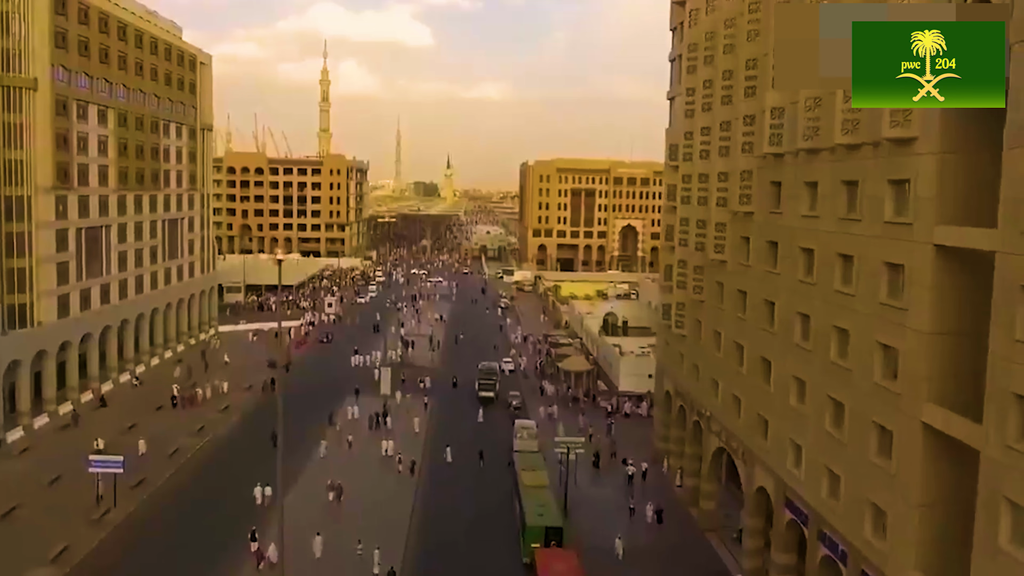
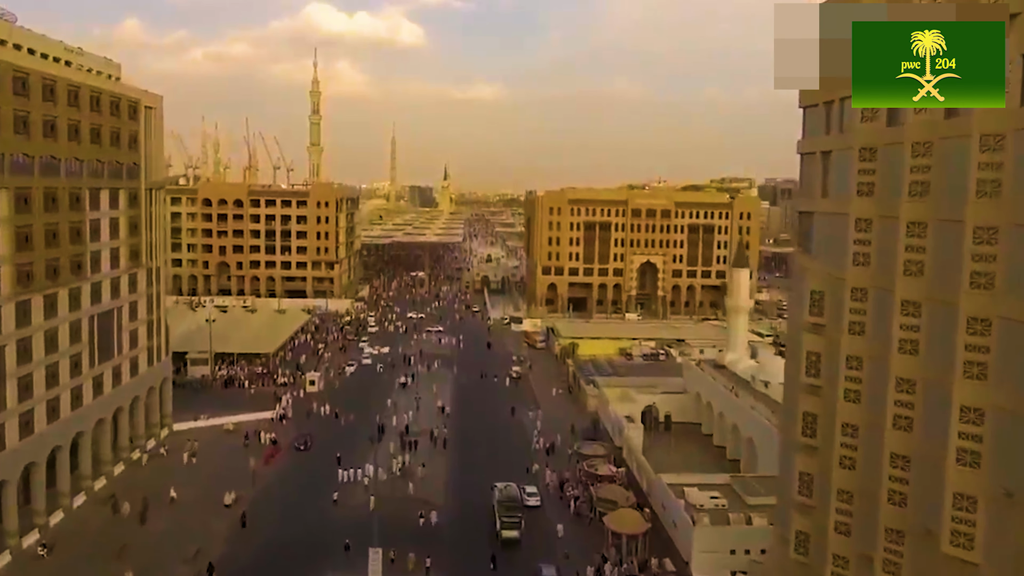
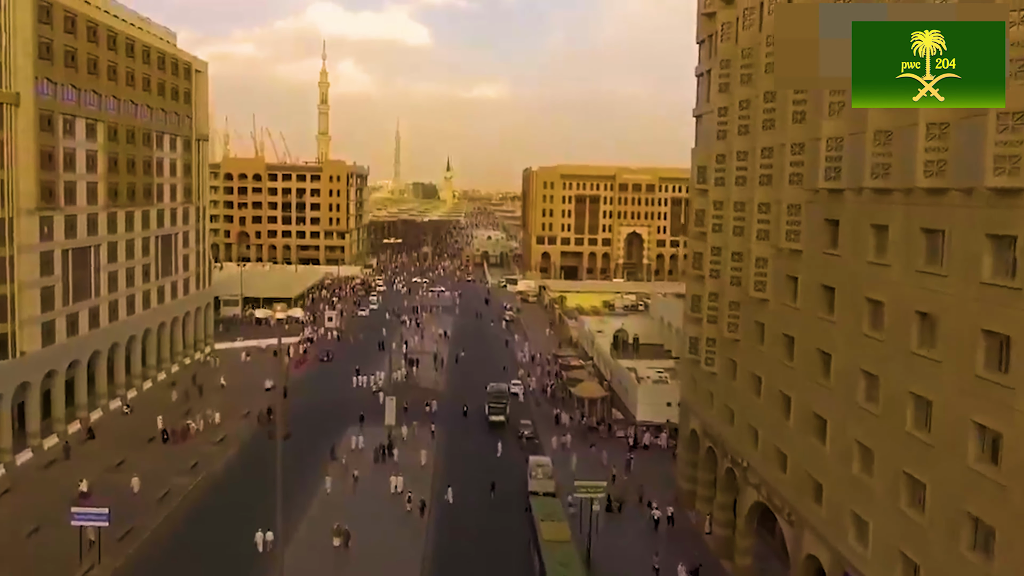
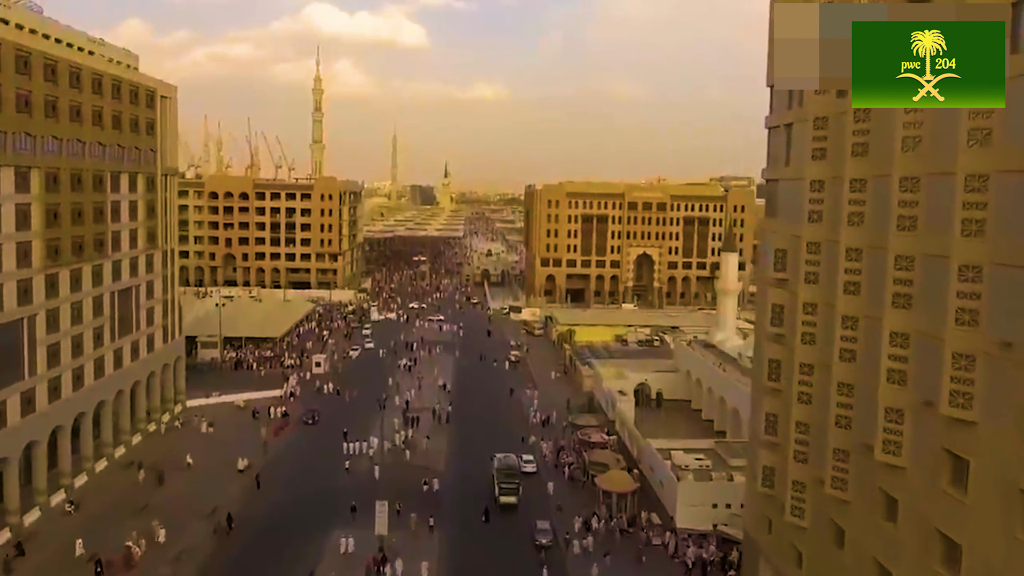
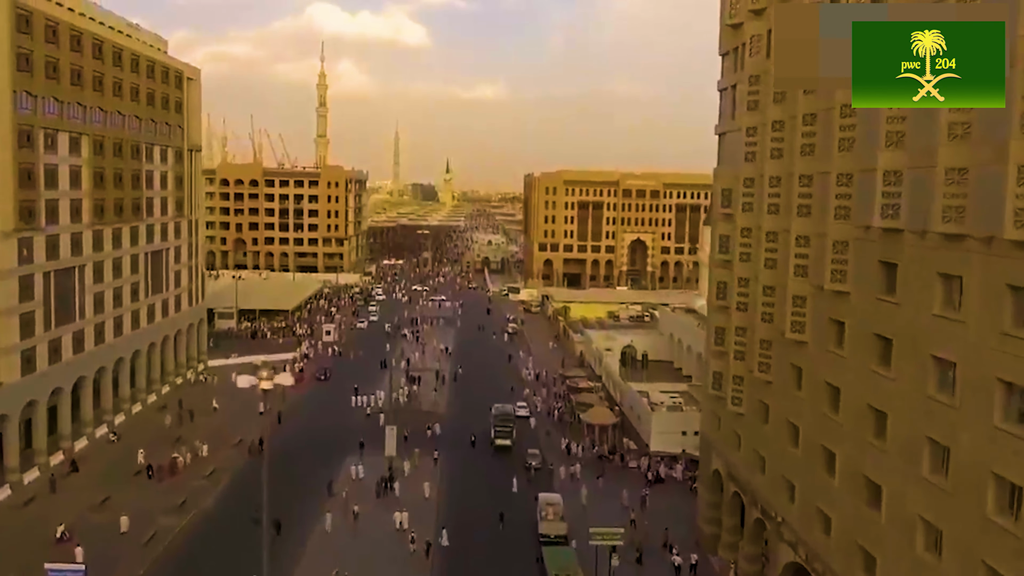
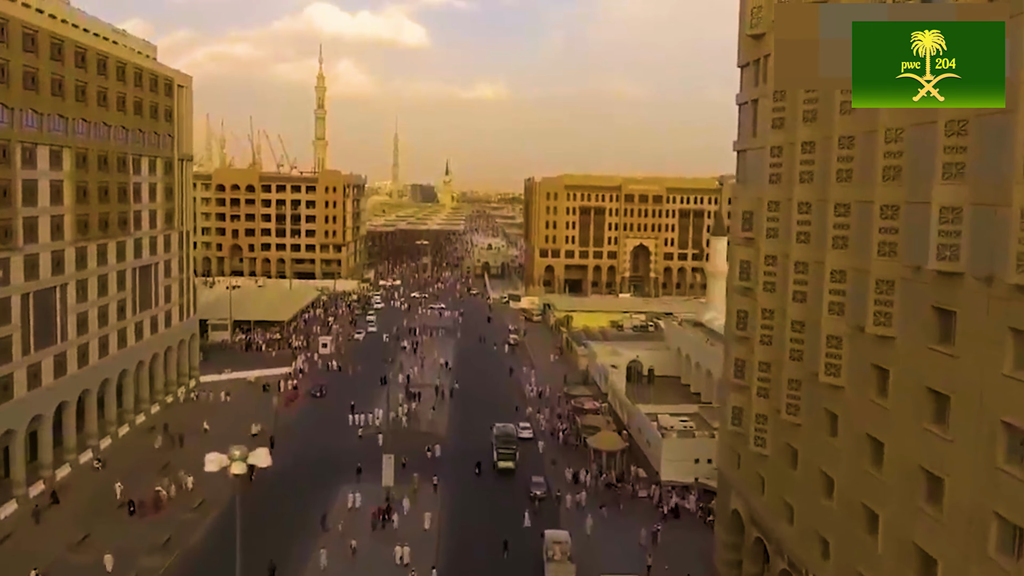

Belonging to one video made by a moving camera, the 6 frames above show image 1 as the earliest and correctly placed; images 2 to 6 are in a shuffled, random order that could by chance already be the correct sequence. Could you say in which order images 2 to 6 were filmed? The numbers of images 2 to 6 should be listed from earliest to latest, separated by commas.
3, 5, 6, 4, 2
